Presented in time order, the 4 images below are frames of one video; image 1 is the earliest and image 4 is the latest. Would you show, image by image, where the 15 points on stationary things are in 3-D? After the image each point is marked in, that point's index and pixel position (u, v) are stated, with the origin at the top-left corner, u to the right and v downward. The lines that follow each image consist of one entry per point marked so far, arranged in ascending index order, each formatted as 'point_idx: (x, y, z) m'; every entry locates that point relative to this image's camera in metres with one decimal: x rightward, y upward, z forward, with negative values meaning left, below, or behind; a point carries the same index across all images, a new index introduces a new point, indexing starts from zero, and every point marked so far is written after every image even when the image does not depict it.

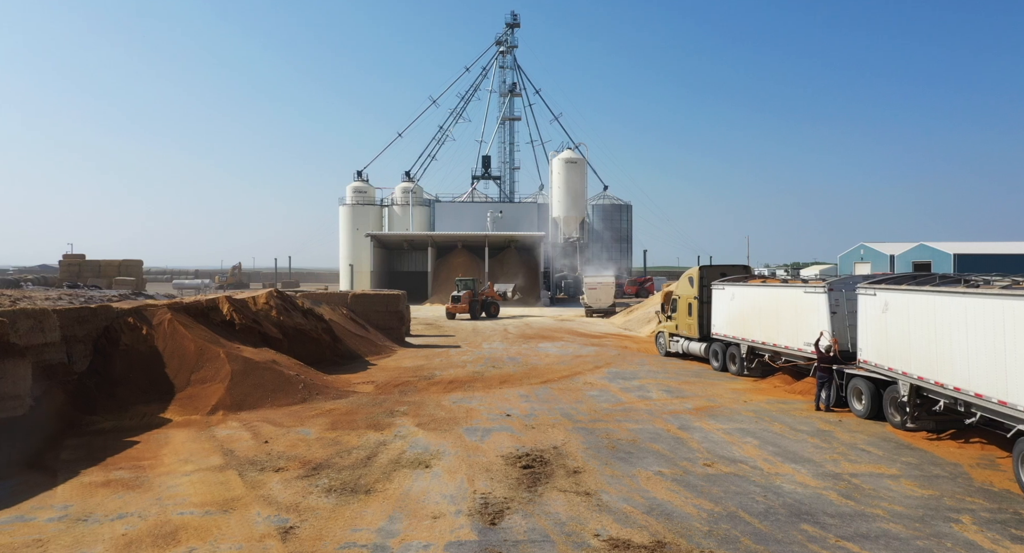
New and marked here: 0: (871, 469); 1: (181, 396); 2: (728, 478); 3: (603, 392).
0: (+4.5, -2.4, +7.7) m
1: (-5.4, -2.0, +10.1) m
2: (+2.6, -2.4, +7.4) m
3: (+1.8, -2.4, +12.6) m
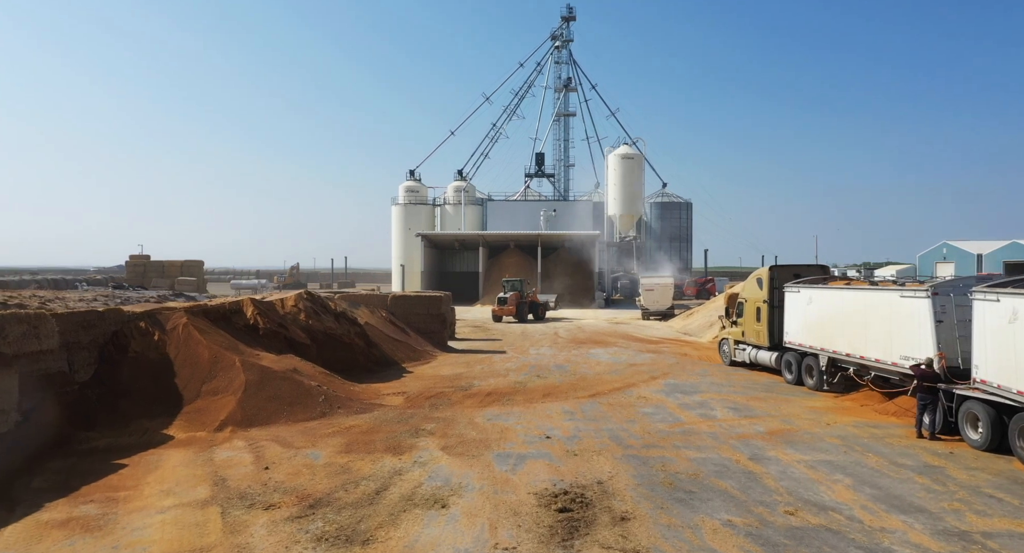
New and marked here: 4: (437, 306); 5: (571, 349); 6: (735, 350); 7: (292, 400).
0: (+4.8, -2.4, +6.0) m
1: (-4.9, -2.0, +9.3) m
2: (+2.9, -2.4, +5.8) m
3: (+2.6, -2.4, +11.1) m
4: (-2.4, -0.9, +19.3) m
5: (+1.9, -2.3, +19.6) m
6: (+5.6, -1.9, +15.6) m
7: (-3.5, -2.0, +10.0) m
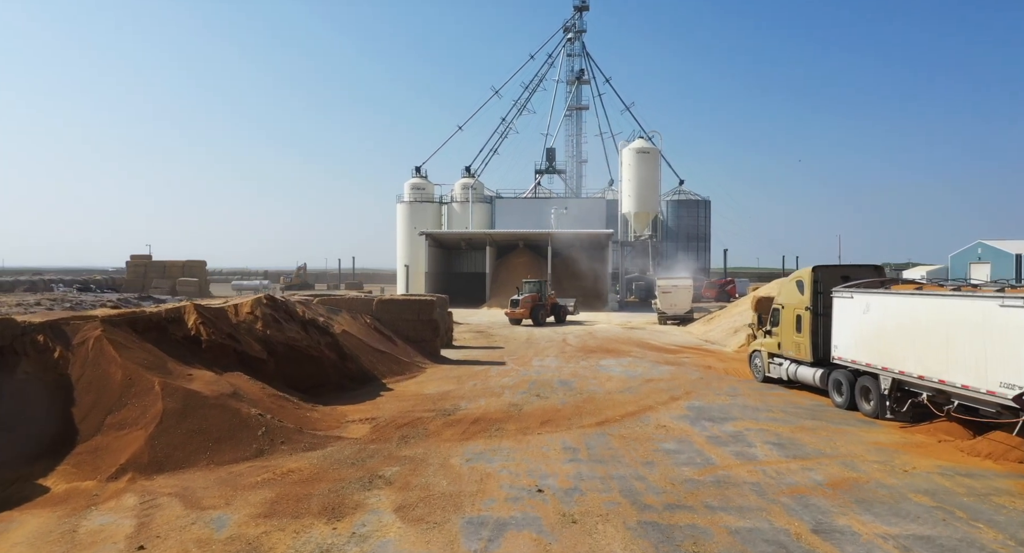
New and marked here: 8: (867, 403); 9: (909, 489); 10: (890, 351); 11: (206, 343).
0: (+4.5, -2.4, +3.7) m
1: (-5.1, -2.0, +7.3) m
2: (+2.6, -2.4, +3.6) m
3: (+2.5, -2.4, +8.9) m
4: (-2.3, -1.0, +17.2) m
5: (+1.9, -2.3, +17.5) m
6: (+5.6, -1.9, +13.3) m
7: (-3.7, -2.0, +7.9) m
8: (+6.0, -2.1, +10.4) m
9: (+4.5, -2.4, +7.0) m
10: (+5.9, -1.2, +9.7) m
11: (-5.1, -1.1, +10.3) m
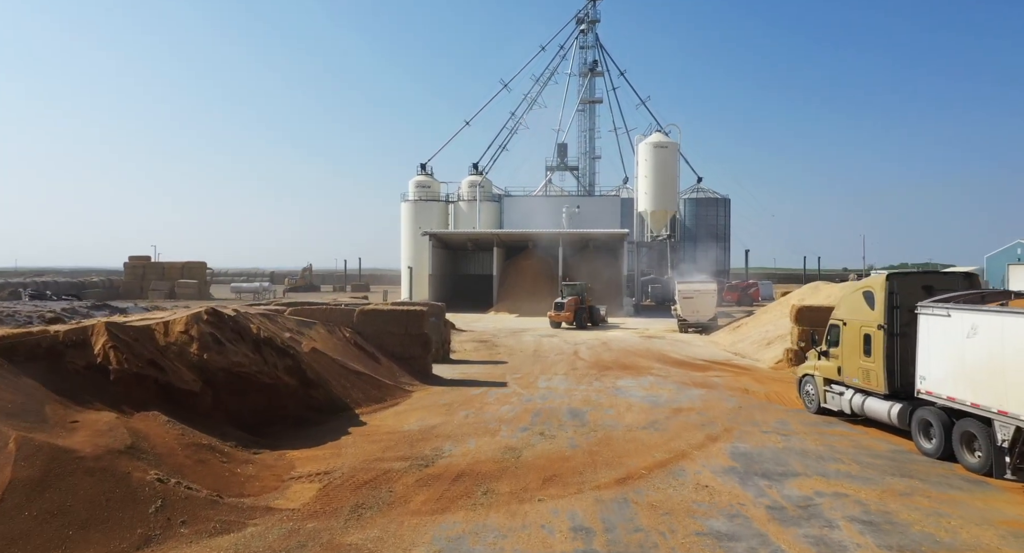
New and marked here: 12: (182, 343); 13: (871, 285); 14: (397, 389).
0: (+4.3, -2.6, +1.3) m
1: (-5.2, -2.2, +5.0) m
2: (+2.4, -2.6, +1.2) m
3: (+2.4, -2.6, +6.6) m
4: (-2.3, -1.1, +14.9) m
5: (+2.0, -2.5, +15.1) m
6: (+5.5, -2.1, +10.9) m
7: (-3.9, -2.2, +5.7) m
8: (+5.9, -2.3, +7.9) m
9: (+4.3, -2.6, +4.6) m
10: (+5.8, -1.3, +7.2) m
11: (-5.2, -1.3, +8.1) m
12: (-5.0, -1.0, +9.3) m
13: (+5.7, -0.1, +9.9) m
14: (-2.4, -2.4, +13.3) m
